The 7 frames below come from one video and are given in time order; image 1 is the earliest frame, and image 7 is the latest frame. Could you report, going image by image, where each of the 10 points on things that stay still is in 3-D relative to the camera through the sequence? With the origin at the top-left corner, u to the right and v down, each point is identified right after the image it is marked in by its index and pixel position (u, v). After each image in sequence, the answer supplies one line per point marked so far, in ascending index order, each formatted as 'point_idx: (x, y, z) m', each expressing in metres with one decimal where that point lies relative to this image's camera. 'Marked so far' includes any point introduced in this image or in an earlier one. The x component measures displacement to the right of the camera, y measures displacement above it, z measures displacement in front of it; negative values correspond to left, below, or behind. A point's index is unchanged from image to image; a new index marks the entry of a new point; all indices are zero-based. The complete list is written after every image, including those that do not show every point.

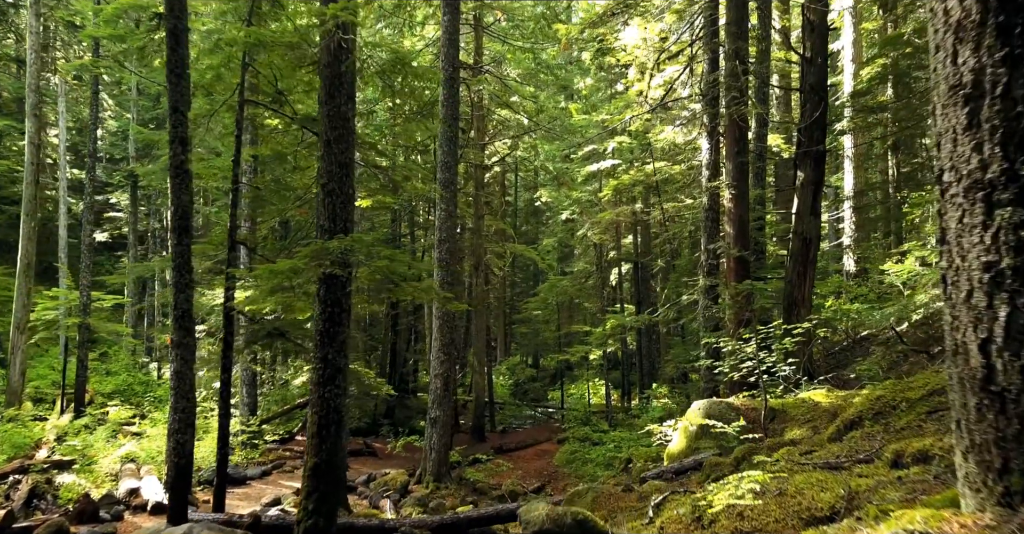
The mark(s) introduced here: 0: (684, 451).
0: (+2.1, -2.3, +10.2) m
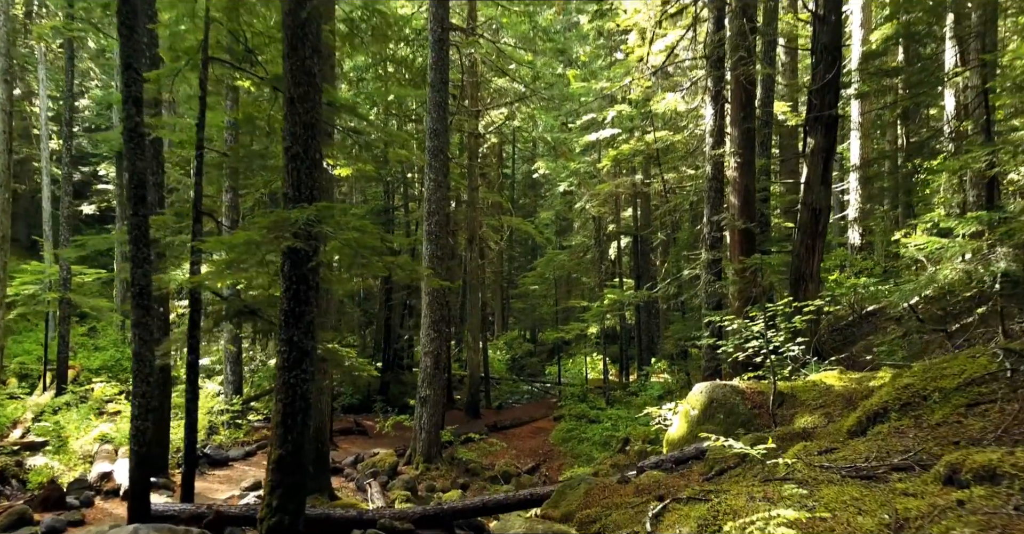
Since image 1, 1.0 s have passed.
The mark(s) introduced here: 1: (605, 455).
0: (+2.0, -2.0, +9.5) m
1: (+1.9, -3.9, +17.0) m
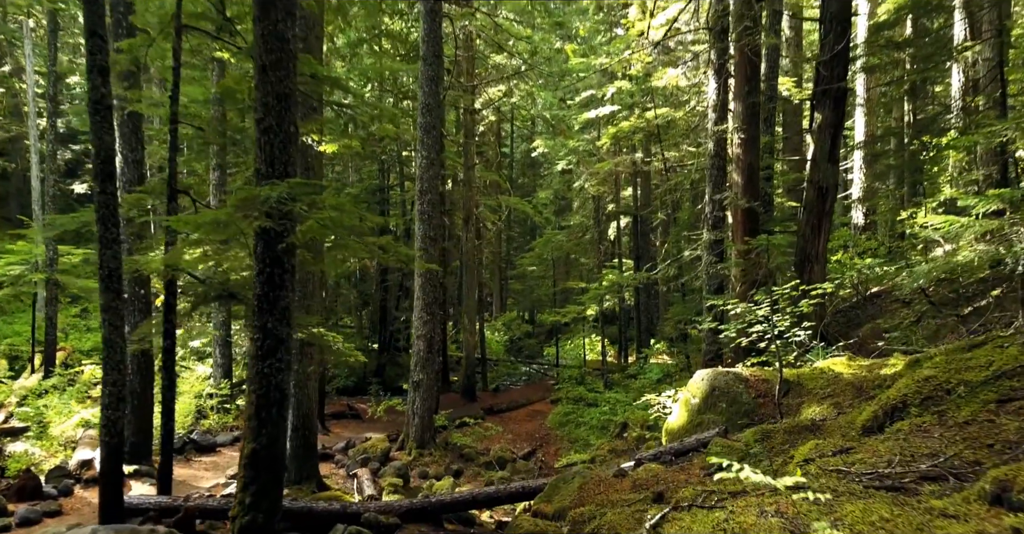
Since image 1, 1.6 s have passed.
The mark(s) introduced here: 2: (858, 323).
0: (+1.9, -1.8, +9.1) m
1: (+1.8, -3.5, +16.6) m
2: (+5.6, -0.9, +13.5) m
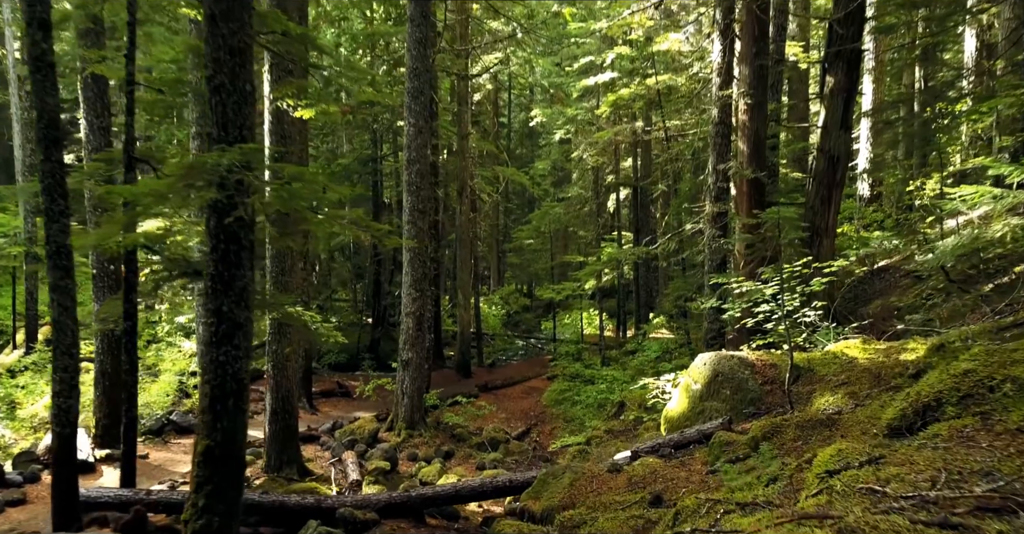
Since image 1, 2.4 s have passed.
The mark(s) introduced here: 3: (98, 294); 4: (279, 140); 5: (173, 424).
0: (+1.8, -1.5, +8.4) m
1: (+1.7, -3.0, +16.0) m
2: (+5.5, -0.5, +12.8) m
3: (-5.7, -0.4, +11.5) m
4: (-3.2, +1.7, +11.3) m
5: (-5.9, -2.8, +14.5) m
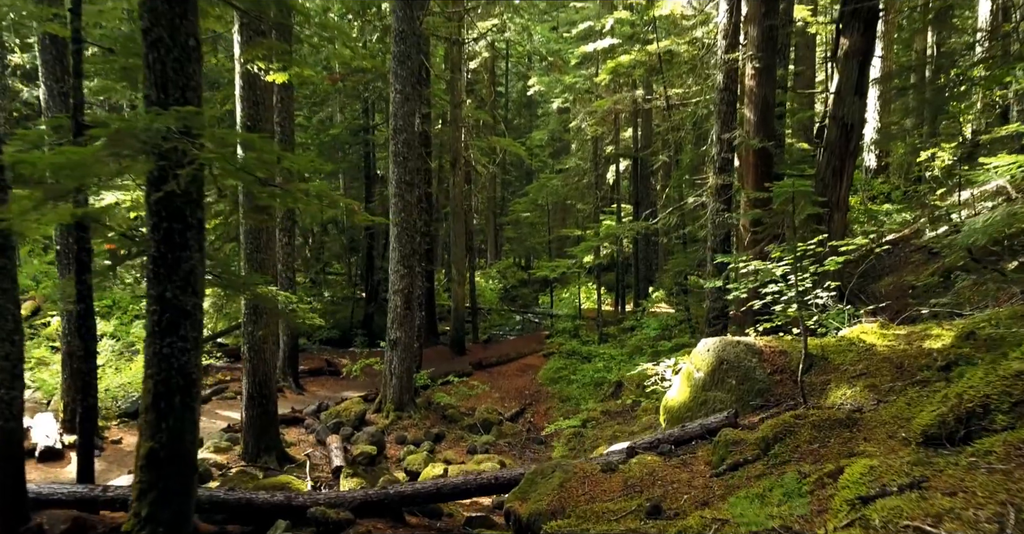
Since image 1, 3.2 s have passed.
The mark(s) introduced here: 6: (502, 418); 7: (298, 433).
0: (+1.6, -1.3, +7.8) m
1: (+1.5, -2.5, +15.4) m
2: (+5.4, -0.2, +12.1) m
3: (-5.9, 0.0, +10.8) m
4: (-3.3, +2.0, +10.5) m
5: (-6.0, -2.3, +13.8) m
6: (-0.2, -2.9, +15.7) m
7: (-3.5, -2.7, +13.7) m
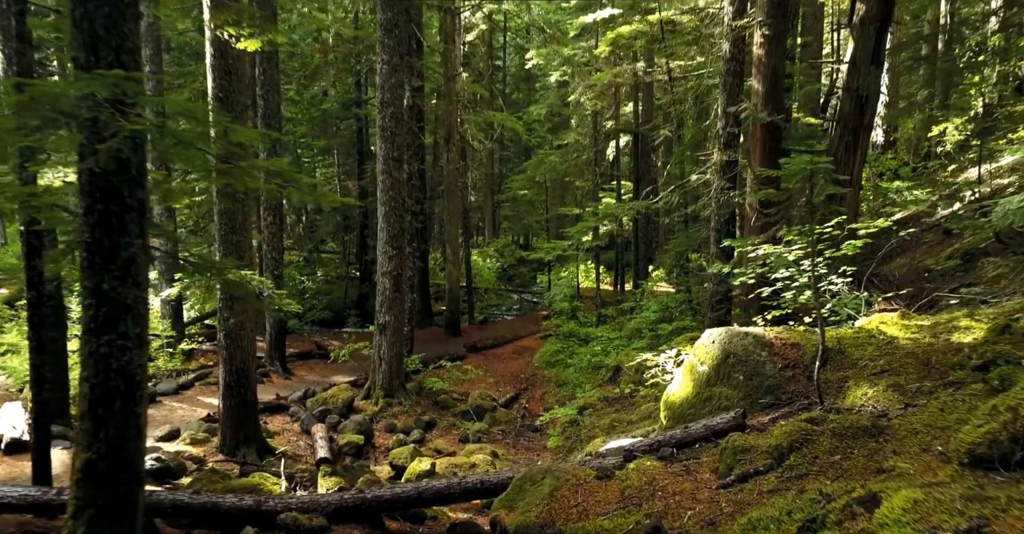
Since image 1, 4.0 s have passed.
0: (+1.5, -1.2, +7.1) m
1: (+1.4, -2.2, +14.8) m
2: (+5.3, +0.1, +11.5) m
3: (-6.0, +0.2, +10.1) m
4: (-3.4, +2.3, +9.8) m
5: (-6.1, -2.0, +13.3) m
6: (-0.3, -2.5, +15.1) m
7: (-3.6, -2.4, +13.1) m
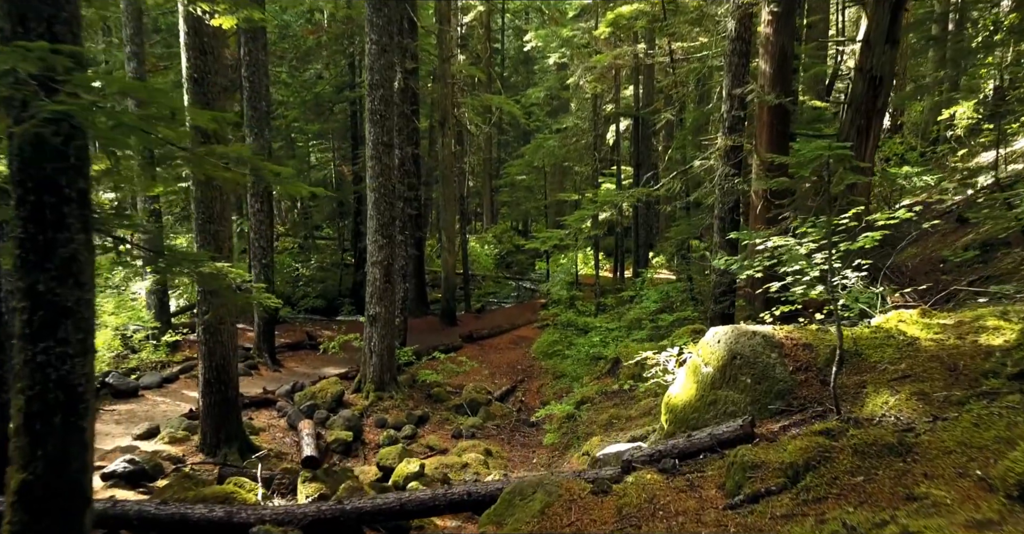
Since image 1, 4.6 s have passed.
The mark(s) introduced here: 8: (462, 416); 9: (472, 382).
0: (+1.5, -1.1, +6.6) m
1: (+1.4, -2.0, +14.3) m
2: (+5.2, +0.2, +10.9) m
3: (-6.0, +0.3, +9.6) m
4: (-3.5, +2.4, +9.2) m
5: (-6.2, -1.9, +12.8) m
6: (-0.4, -2.3, +14.7) m
7: (-3.7, -2.3, +12.7) m
8: (-0.8, -2.4, +13.5) m
9: (-0.7, -2.2, +15.6) m
